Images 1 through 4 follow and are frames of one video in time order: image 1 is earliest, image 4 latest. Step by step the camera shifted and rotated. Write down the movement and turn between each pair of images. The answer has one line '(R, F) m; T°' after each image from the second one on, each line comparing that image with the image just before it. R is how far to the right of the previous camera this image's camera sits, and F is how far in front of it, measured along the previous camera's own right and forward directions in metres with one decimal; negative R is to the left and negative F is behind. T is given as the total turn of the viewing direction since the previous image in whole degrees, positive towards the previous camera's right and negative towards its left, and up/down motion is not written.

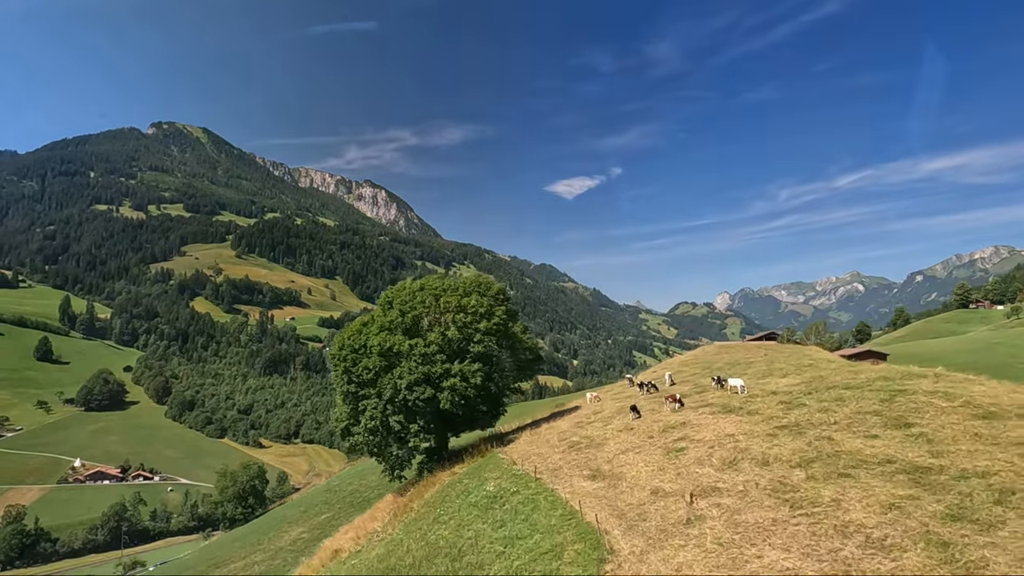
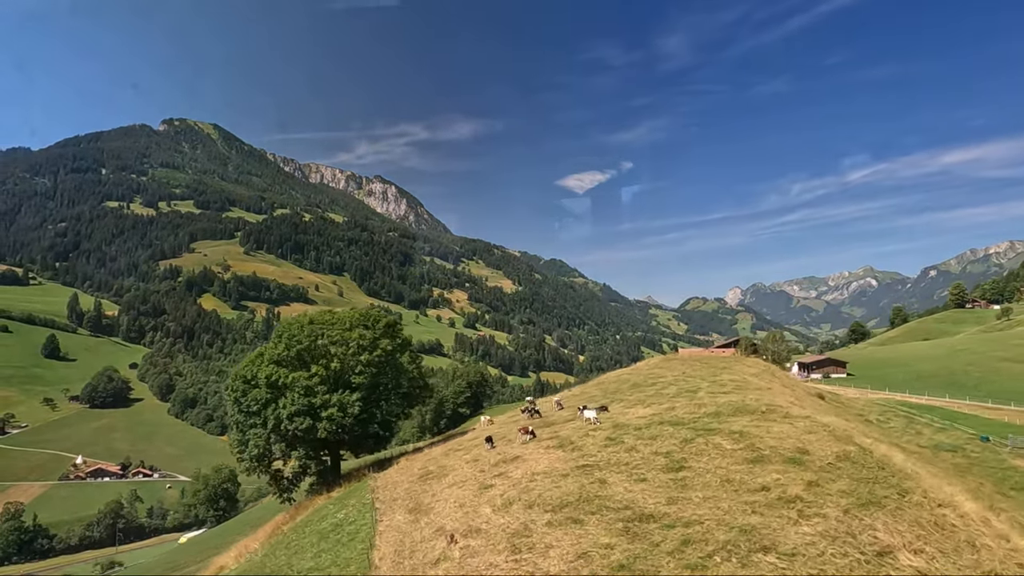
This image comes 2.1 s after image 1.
(+8.0, -2.0) m; -1°
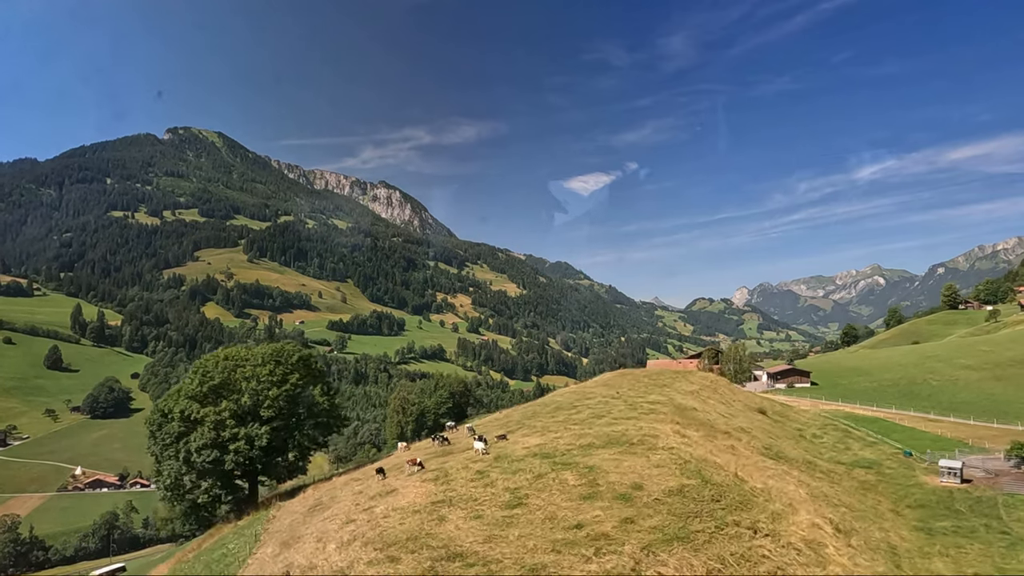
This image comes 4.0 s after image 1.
(+6.9, -1.8) m; 0°
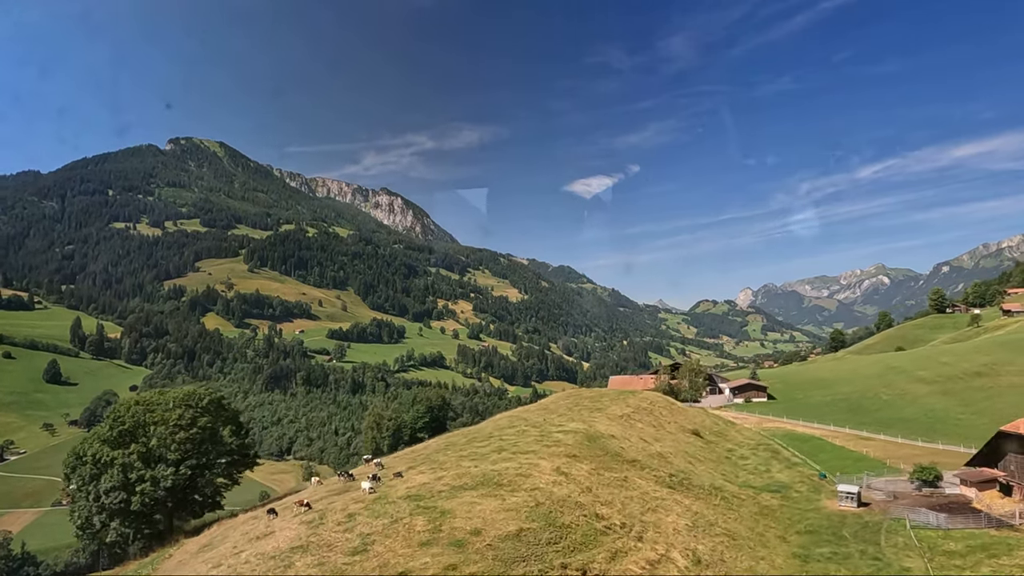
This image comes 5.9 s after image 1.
(+7.8, -2.1) m; 0°
